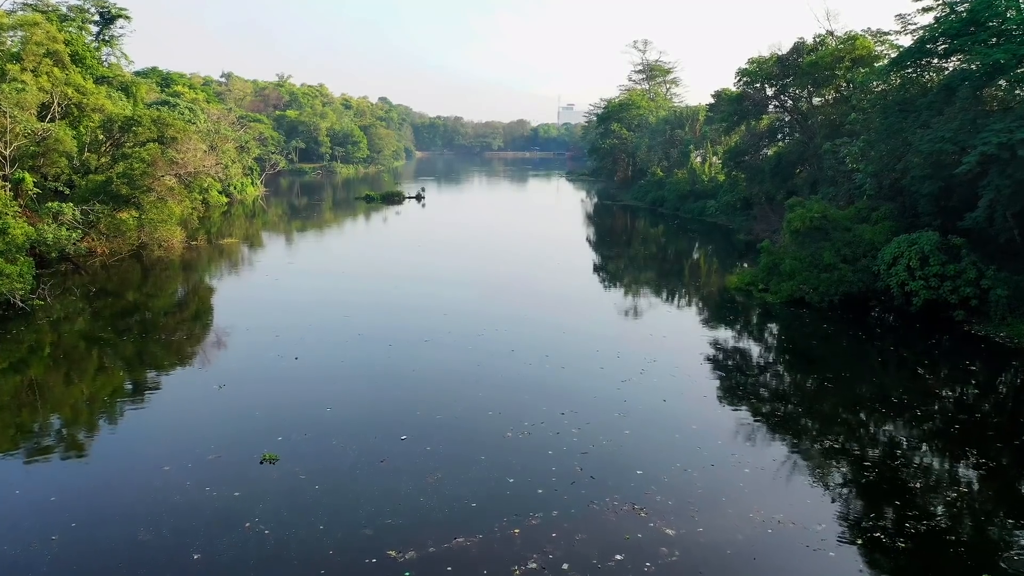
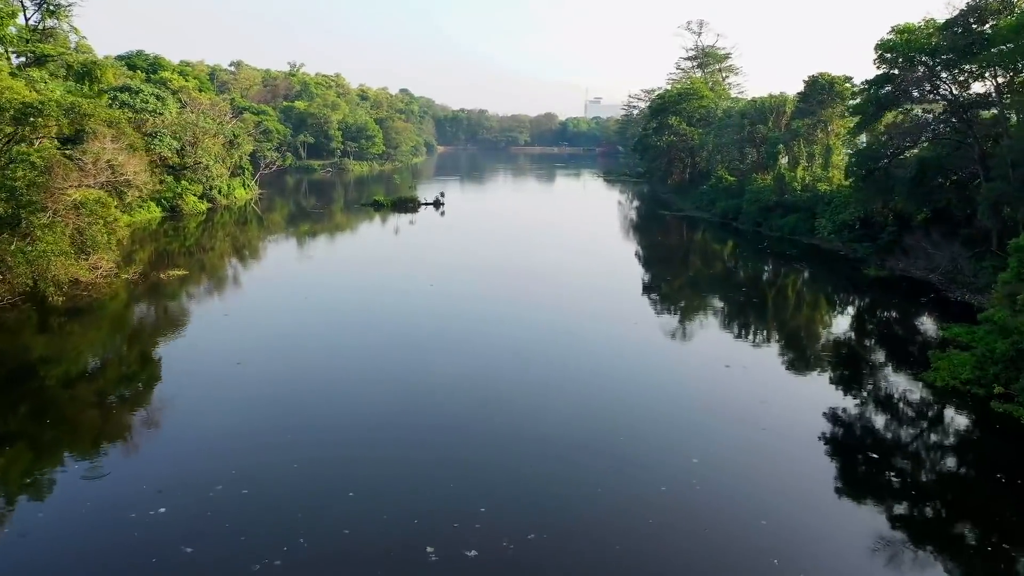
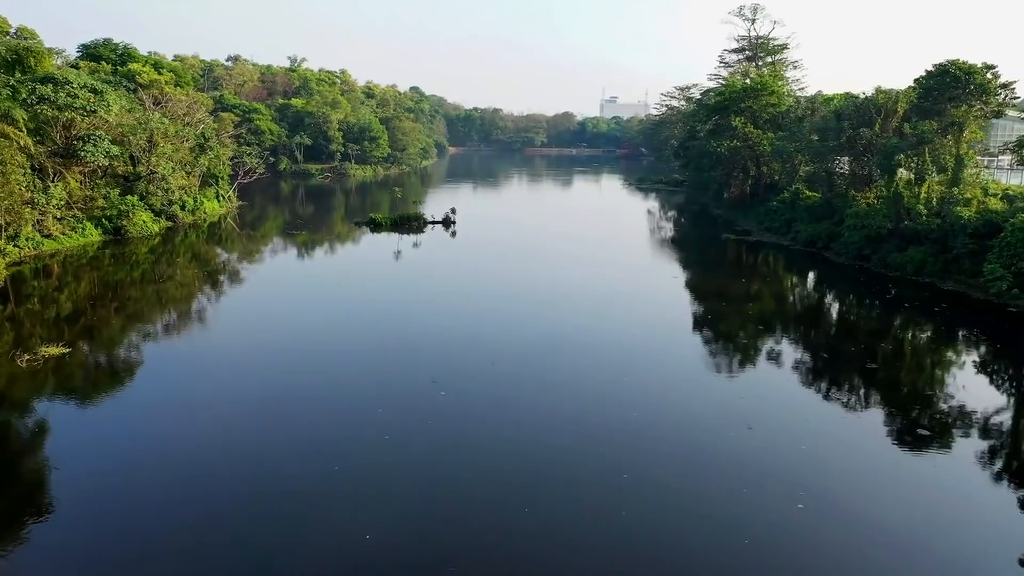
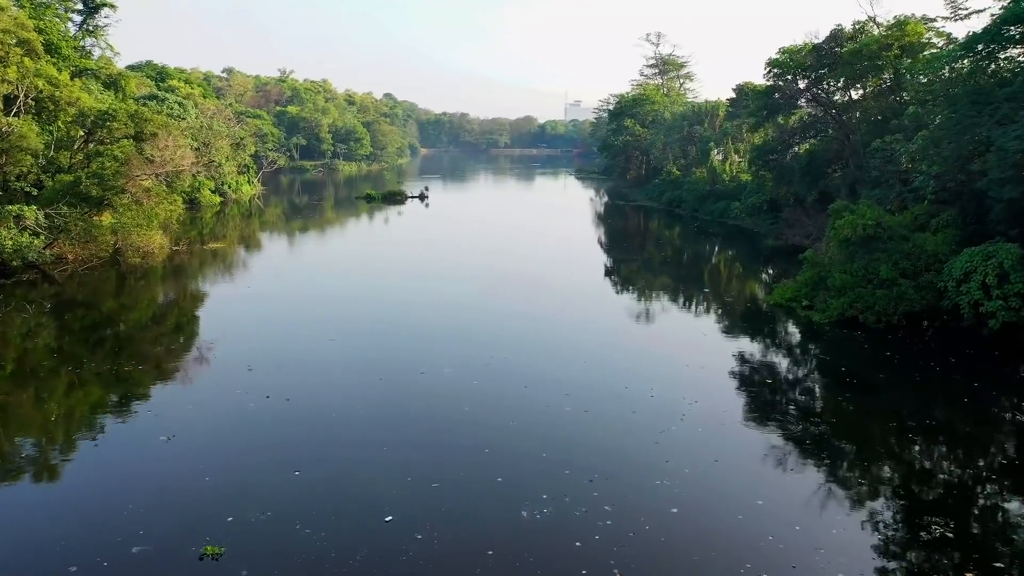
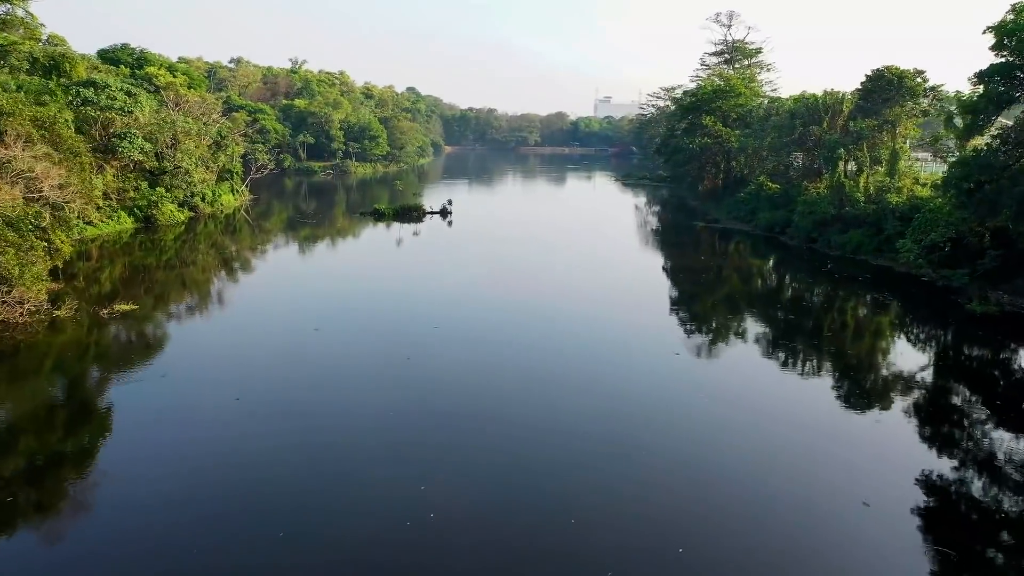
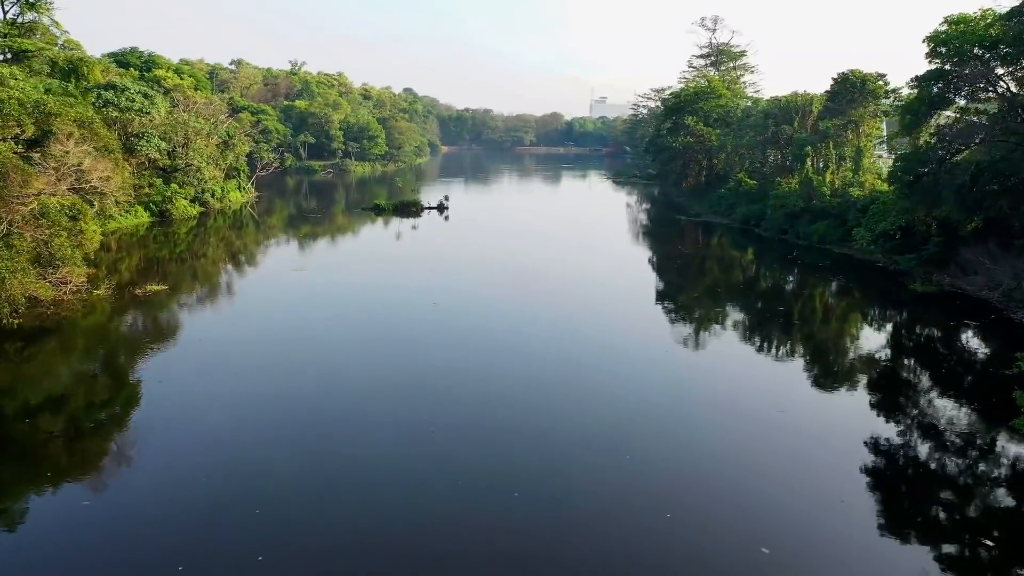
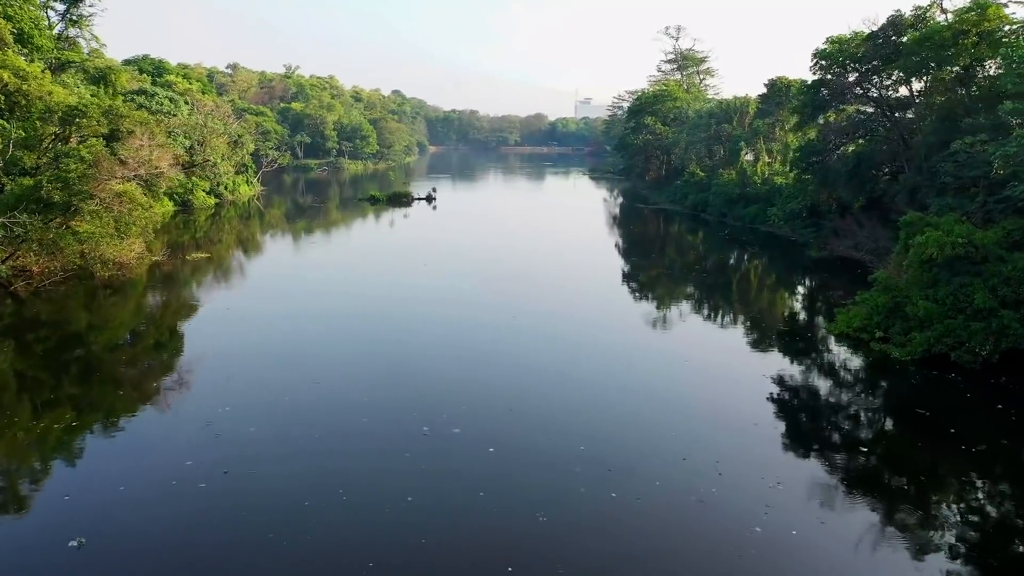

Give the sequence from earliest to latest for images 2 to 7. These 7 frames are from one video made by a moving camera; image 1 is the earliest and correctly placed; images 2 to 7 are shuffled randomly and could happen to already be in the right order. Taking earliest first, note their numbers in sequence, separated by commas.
4, 7, 2, 6, 5, 3
